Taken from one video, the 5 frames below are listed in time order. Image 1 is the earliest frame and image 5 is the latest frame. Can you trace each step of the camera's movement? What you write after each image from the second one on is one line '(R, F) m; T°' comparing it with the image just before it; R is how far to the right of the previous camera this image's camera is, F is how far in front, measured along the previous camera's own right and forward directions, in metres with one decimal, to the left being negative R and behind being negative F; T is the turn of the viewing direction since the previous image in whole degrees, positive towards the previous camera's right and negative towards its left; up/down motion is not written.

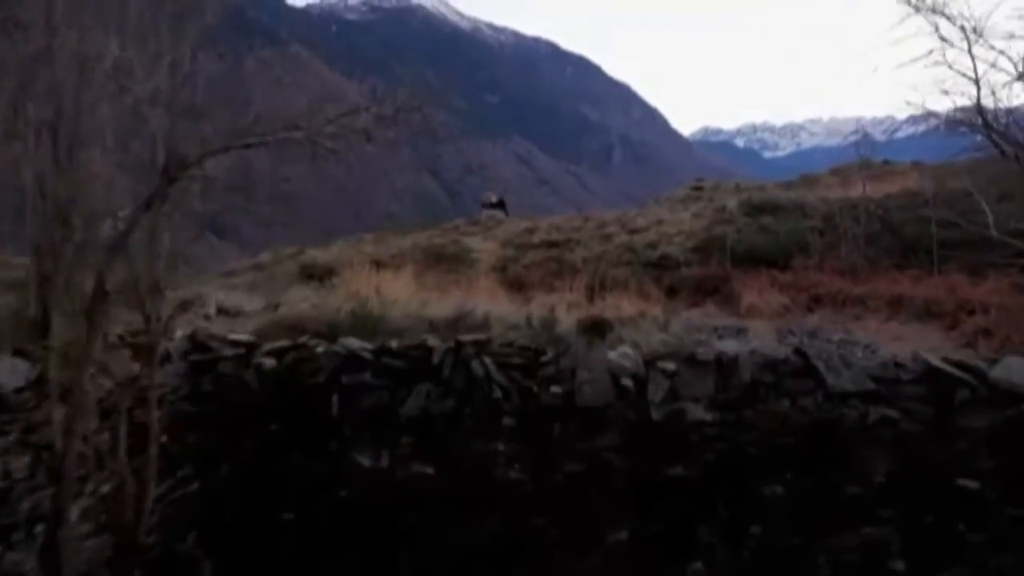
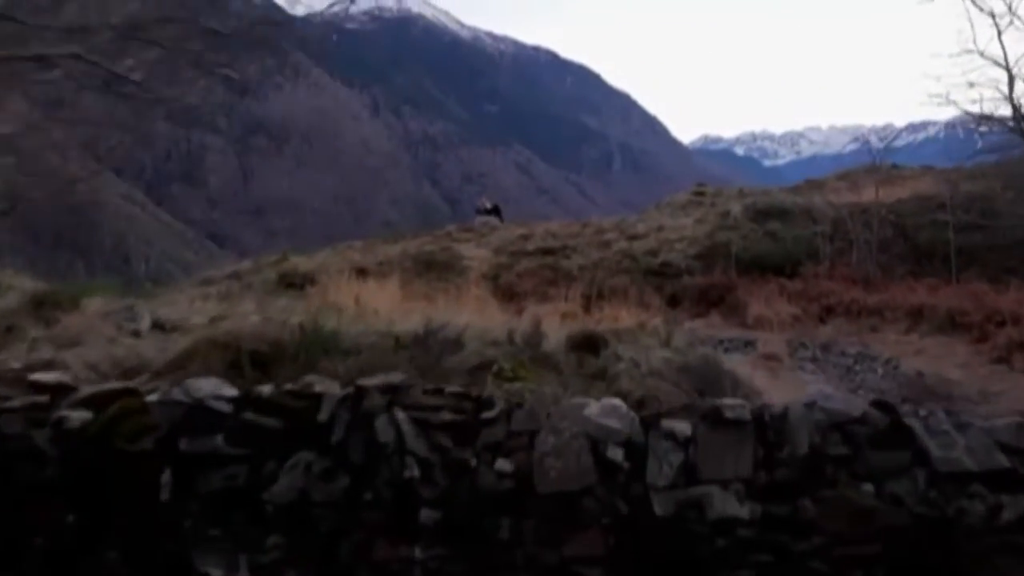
(+0.2, +1.2) m; 0°
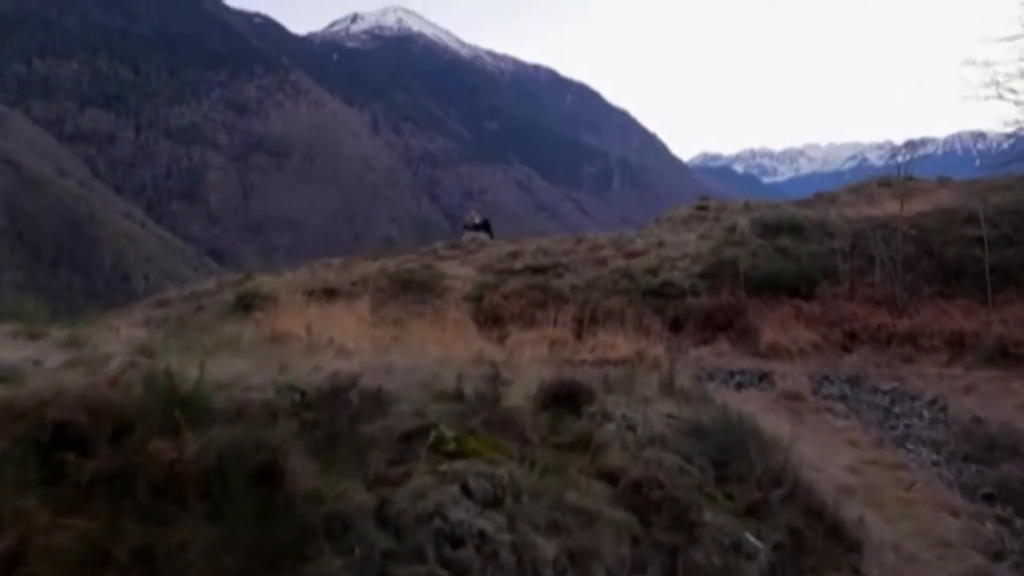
(+0.4, +2.1) m; 0°
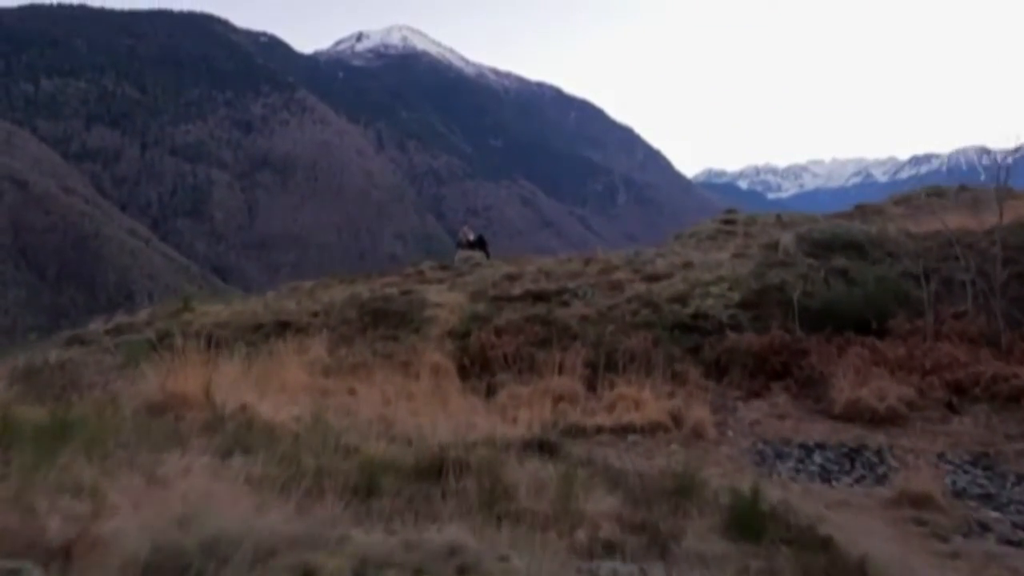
(+0.2, +3.8) m; 0°
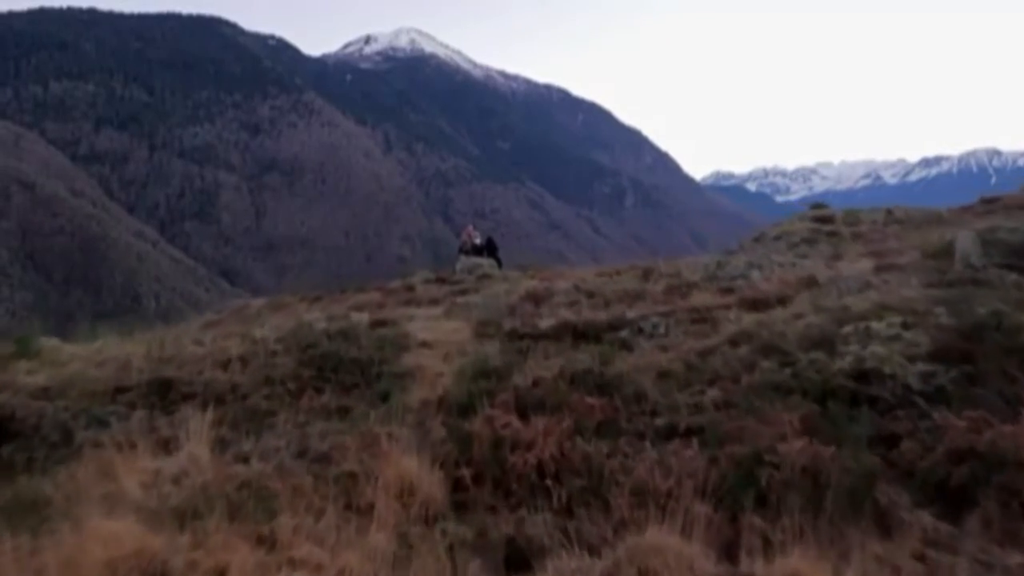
(-0.3, +6.4) m; -1°
